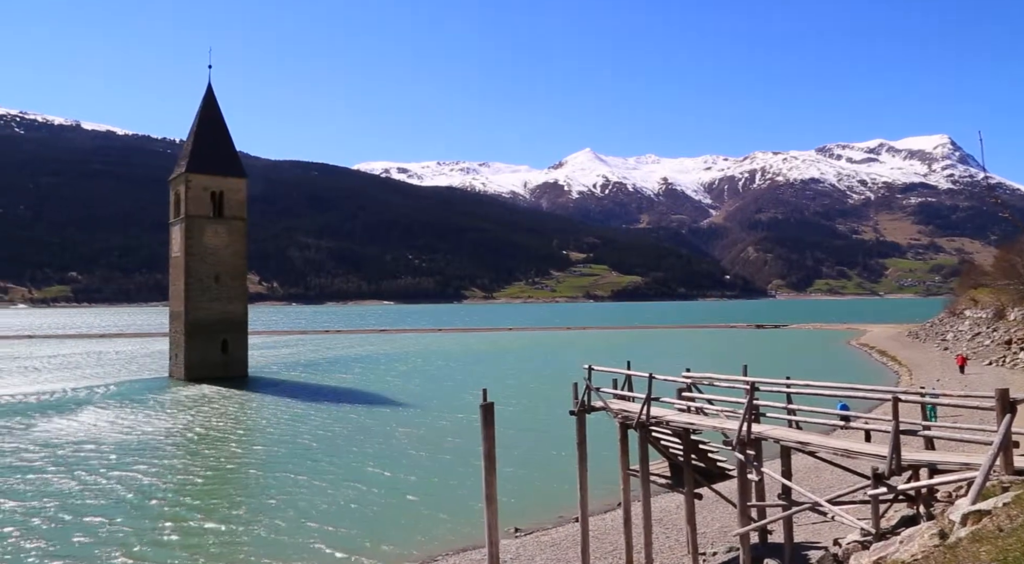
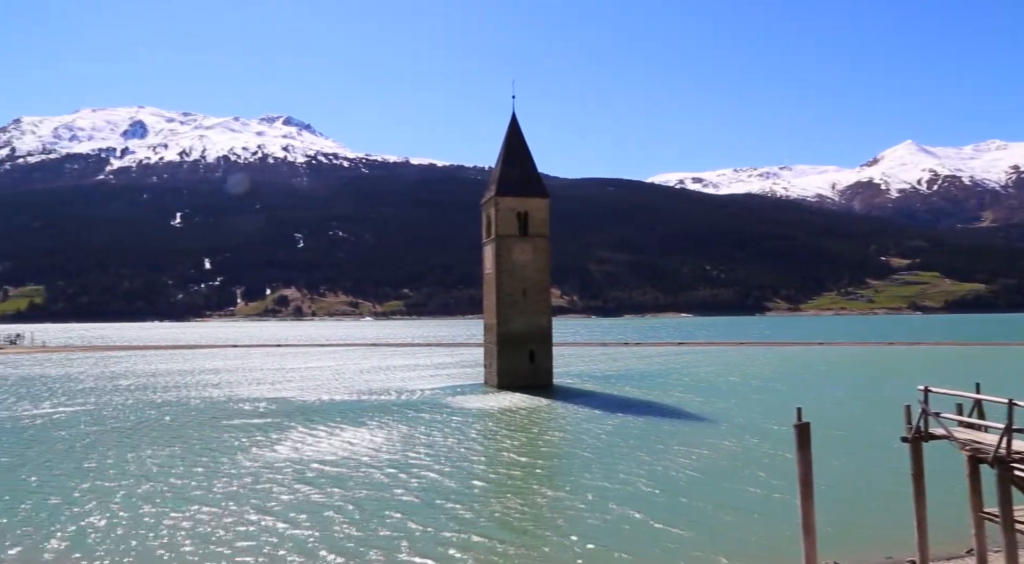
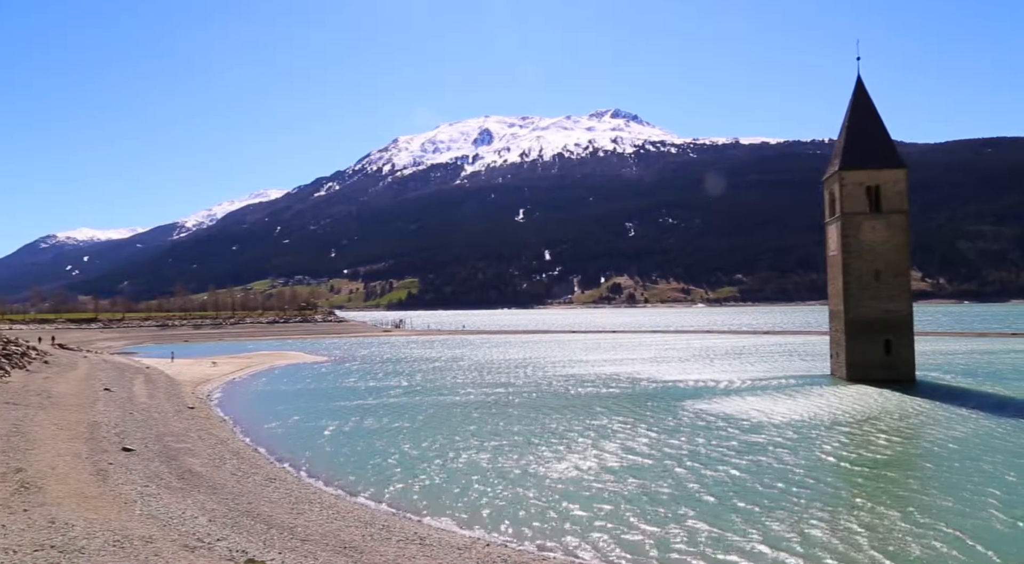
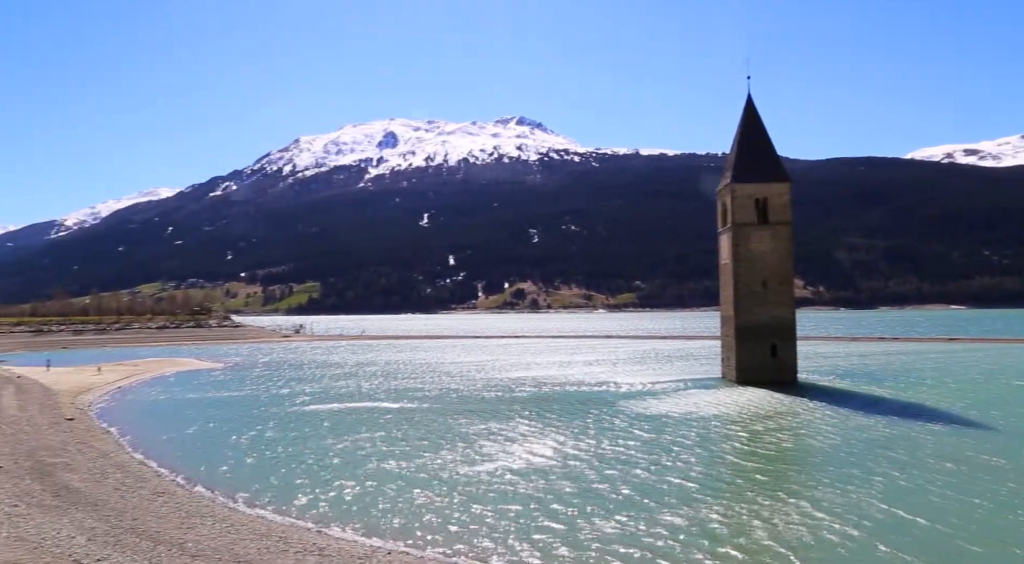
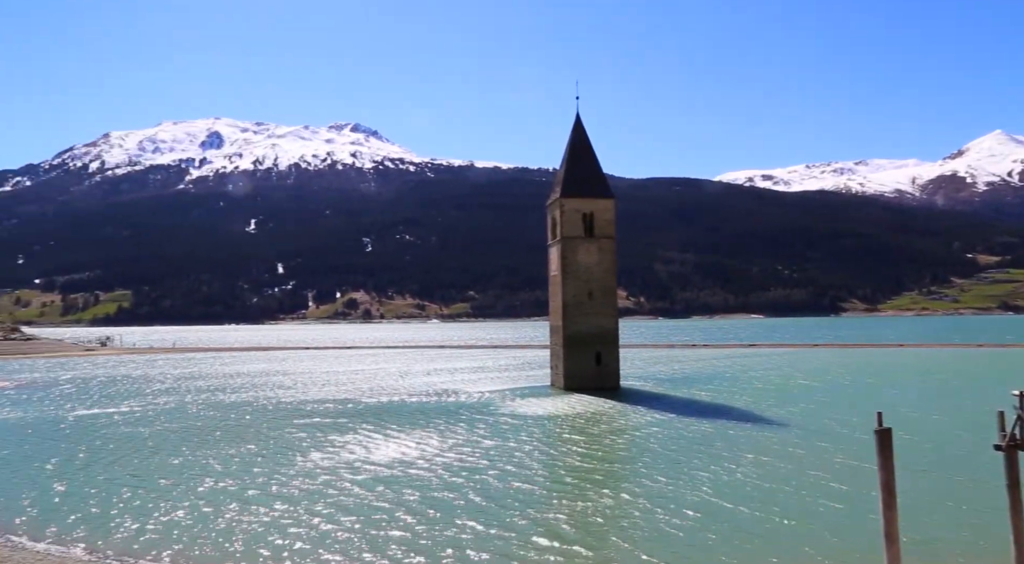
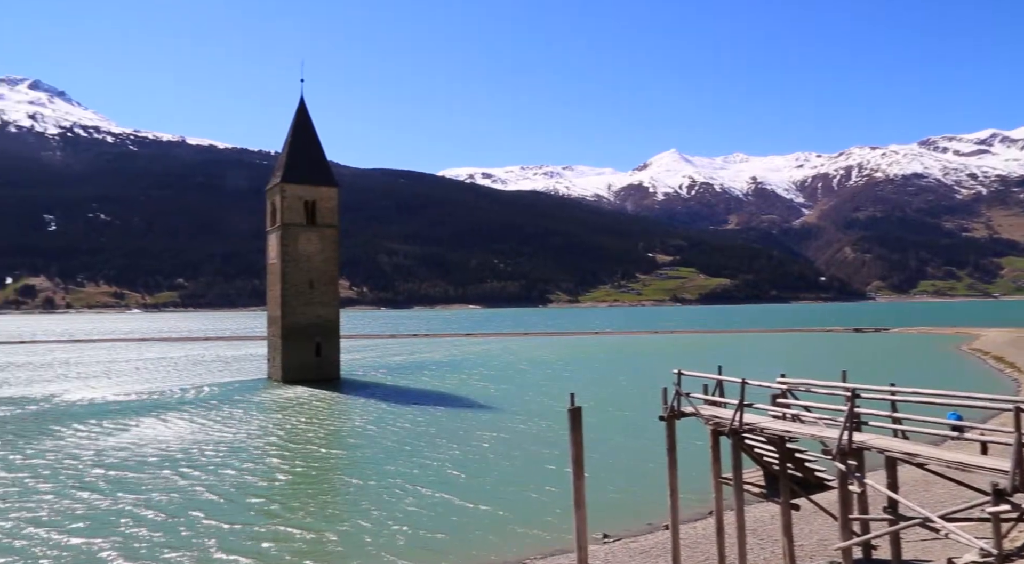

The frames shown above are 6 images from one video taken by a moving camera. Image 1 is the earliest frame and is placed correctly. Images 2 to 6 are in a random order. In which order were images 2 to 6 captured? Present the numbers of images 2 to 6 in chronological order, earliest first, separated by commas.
6, 2, 5, 4, 3
